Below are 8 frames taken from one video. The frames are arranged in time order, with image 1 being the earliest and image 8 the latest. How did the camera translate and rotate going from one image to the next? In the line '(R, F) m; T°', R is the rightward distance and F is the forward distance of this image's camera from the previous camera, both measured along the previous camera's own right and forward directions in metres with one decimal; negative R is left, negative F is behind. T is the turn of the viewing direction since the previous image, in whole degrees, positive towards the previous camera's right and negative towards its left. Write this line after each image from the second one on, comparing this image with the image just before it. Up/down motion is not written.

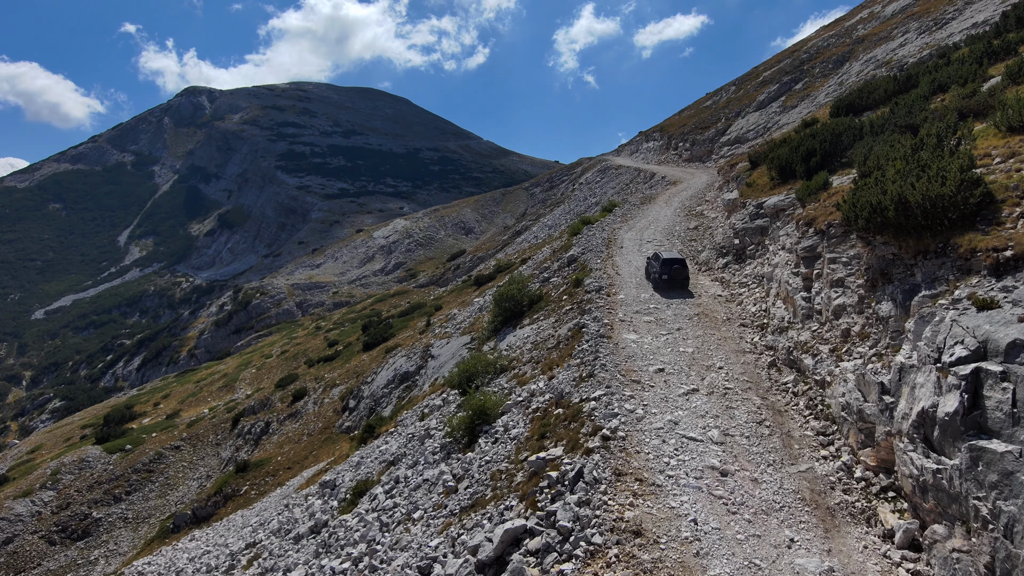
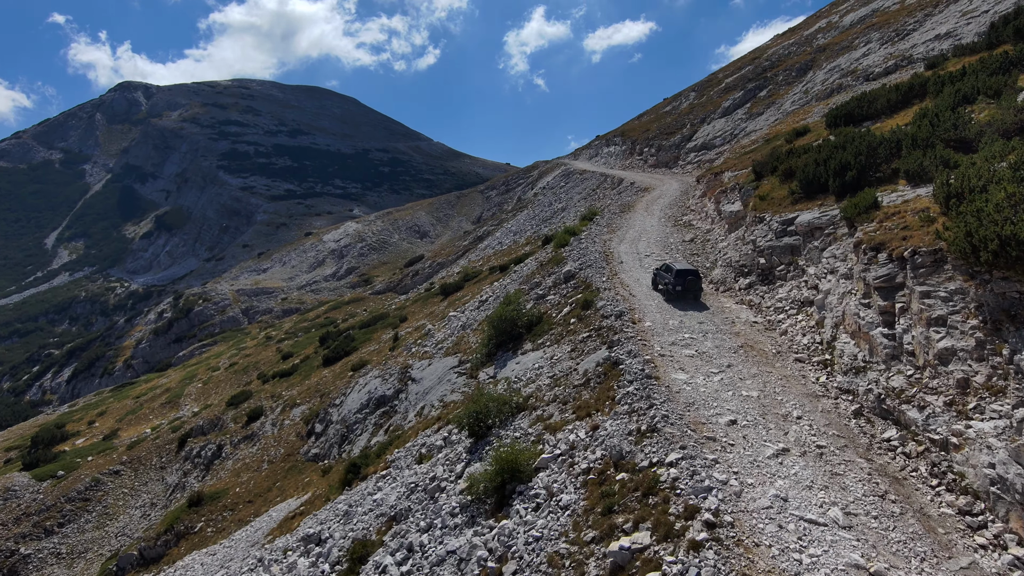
(-1.9, +2.4) m; +5°
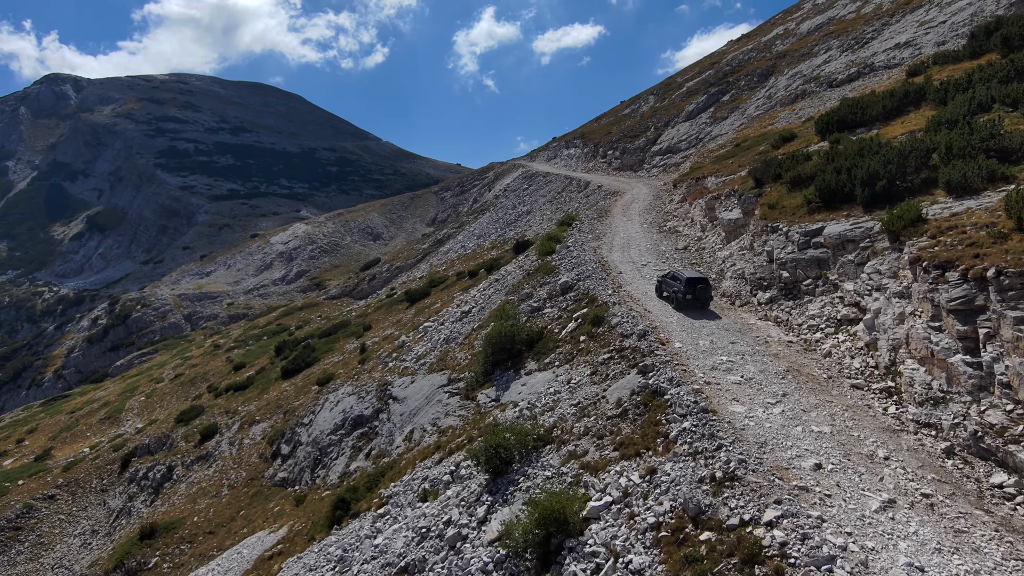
(-1.8, +1.9) m; +5°
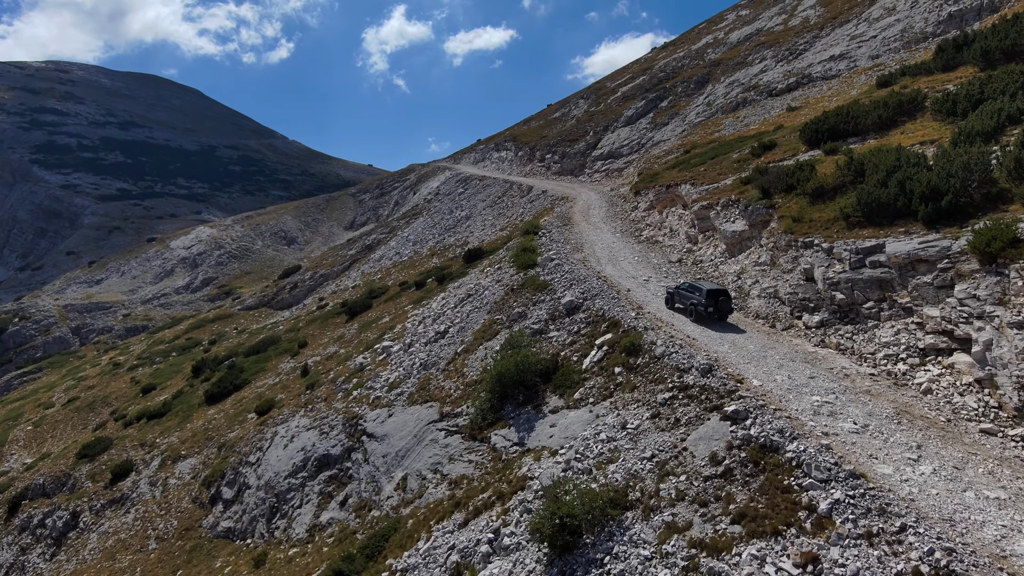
(-3.3, +3.1) m; +8°
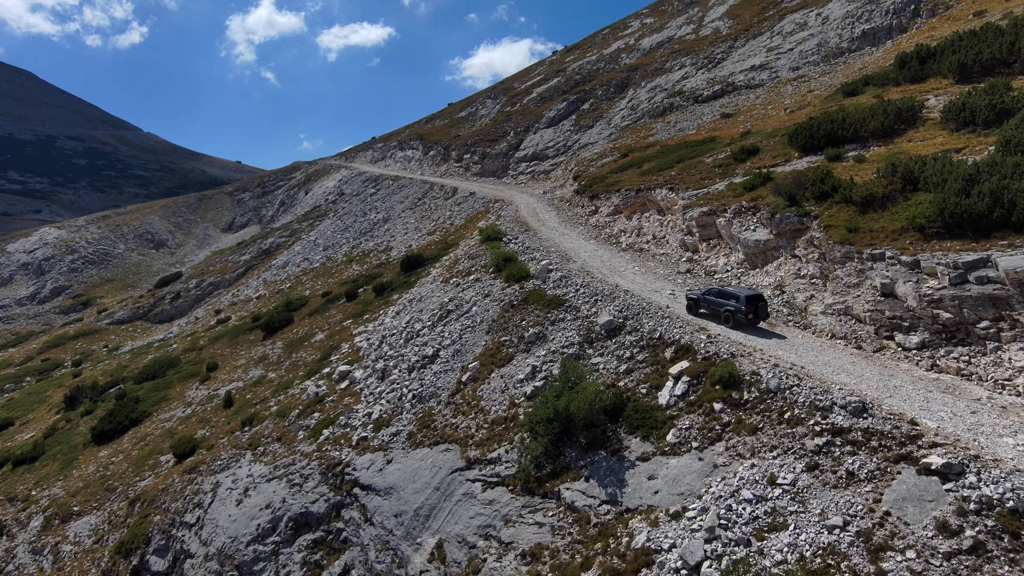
(-4.9, +4.0) m; +11°
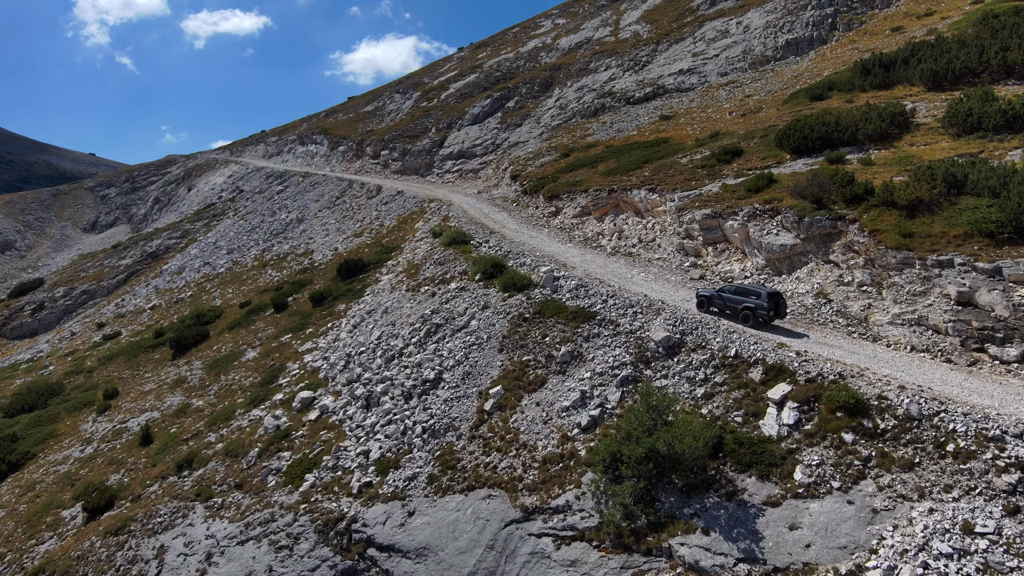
(-4.5, +3.5) m; +10°
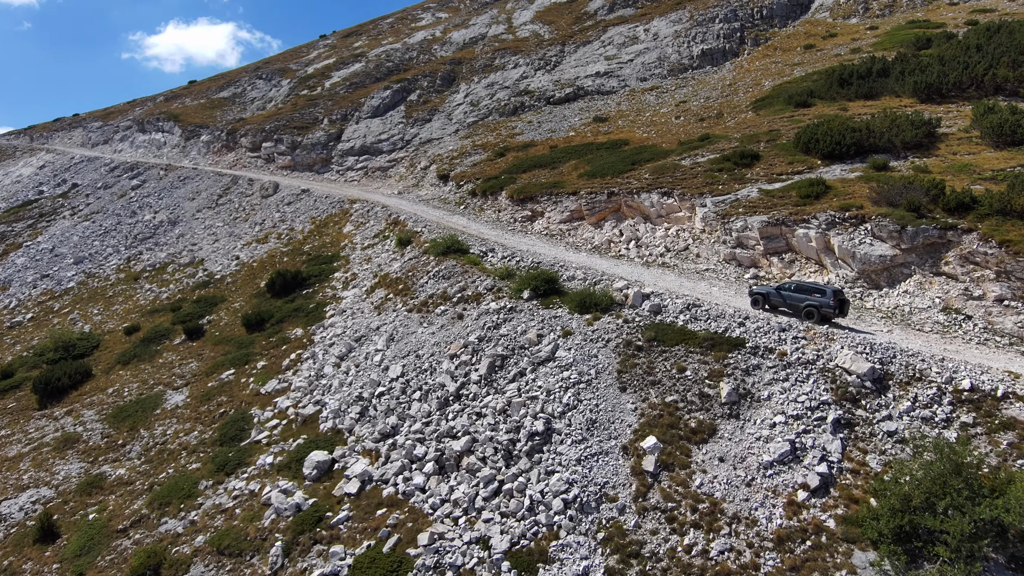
(-7.9, +5.8) m; +15°
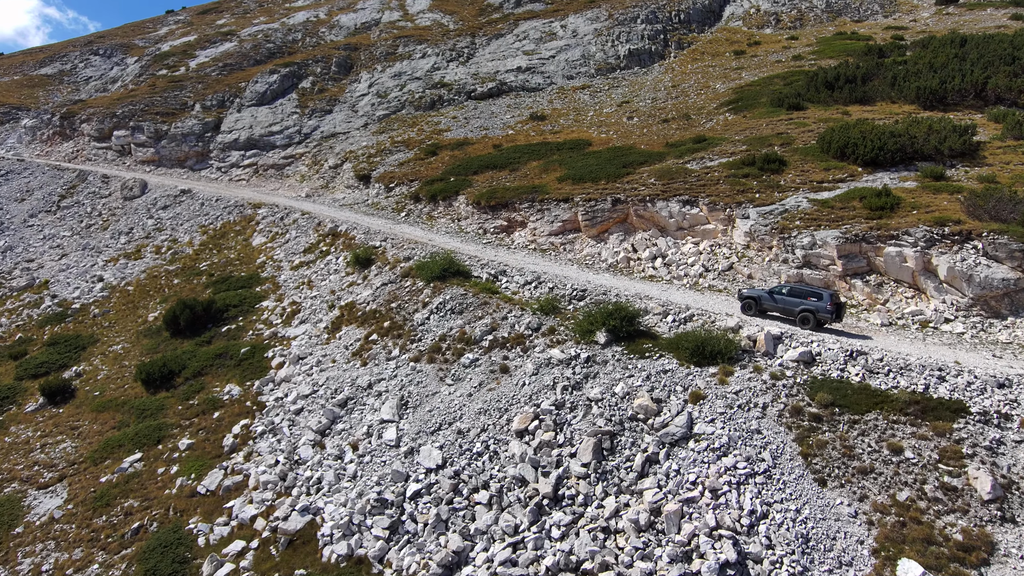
(-5.5, +6.8) m; +13°
